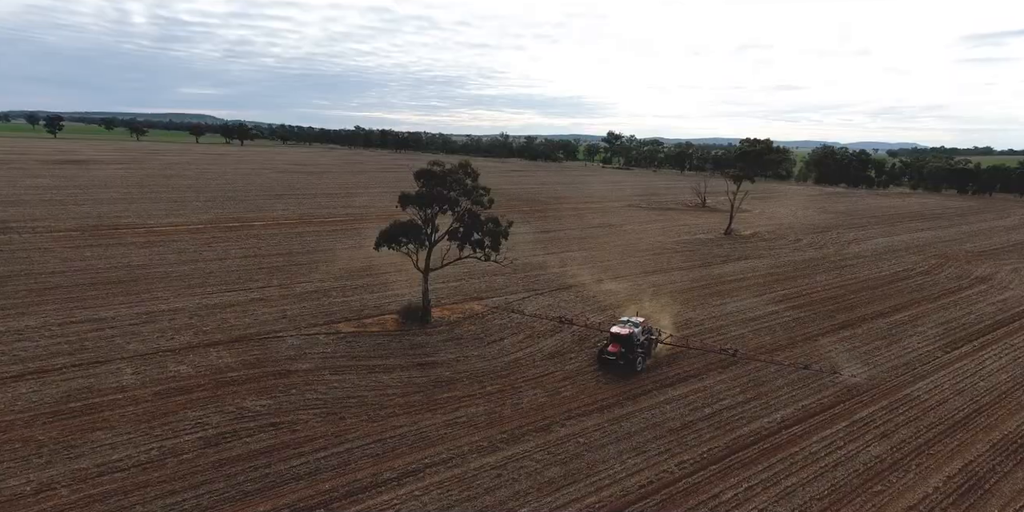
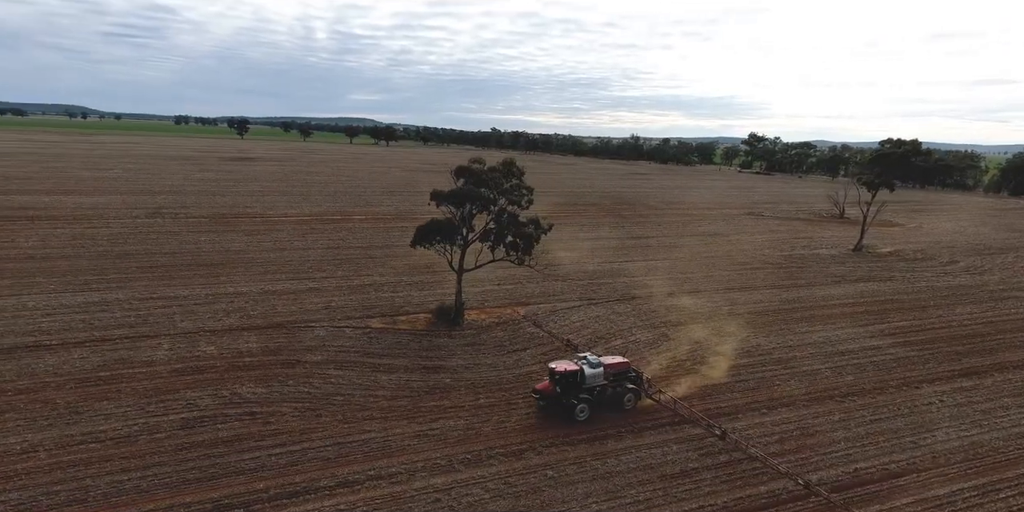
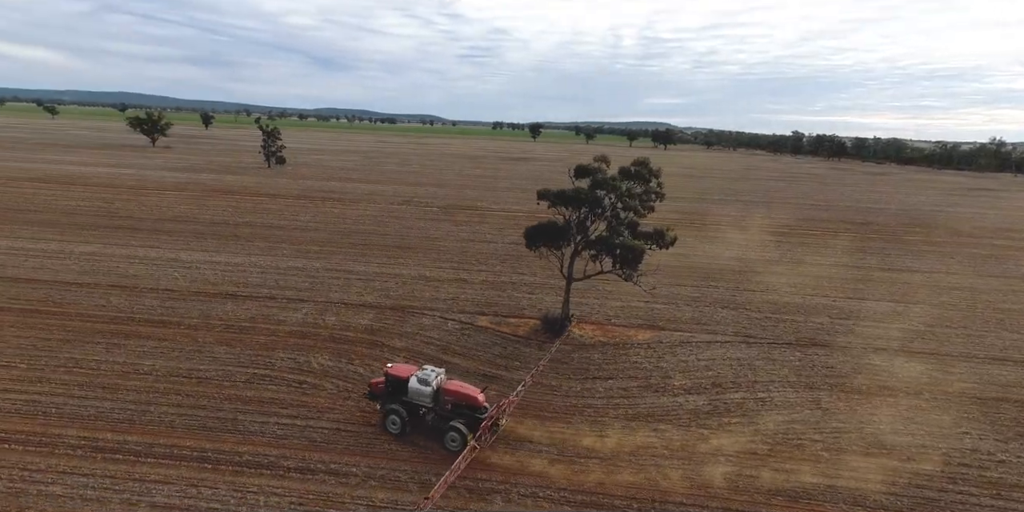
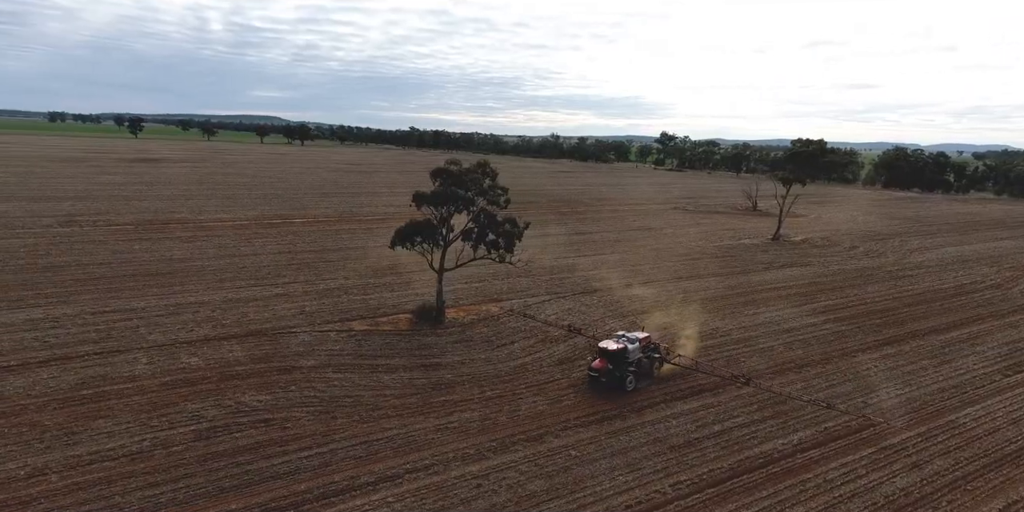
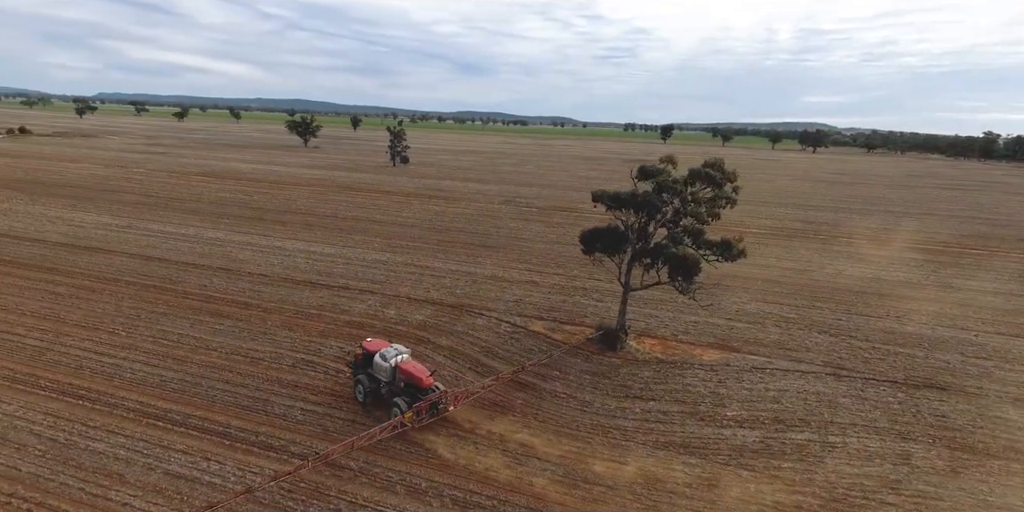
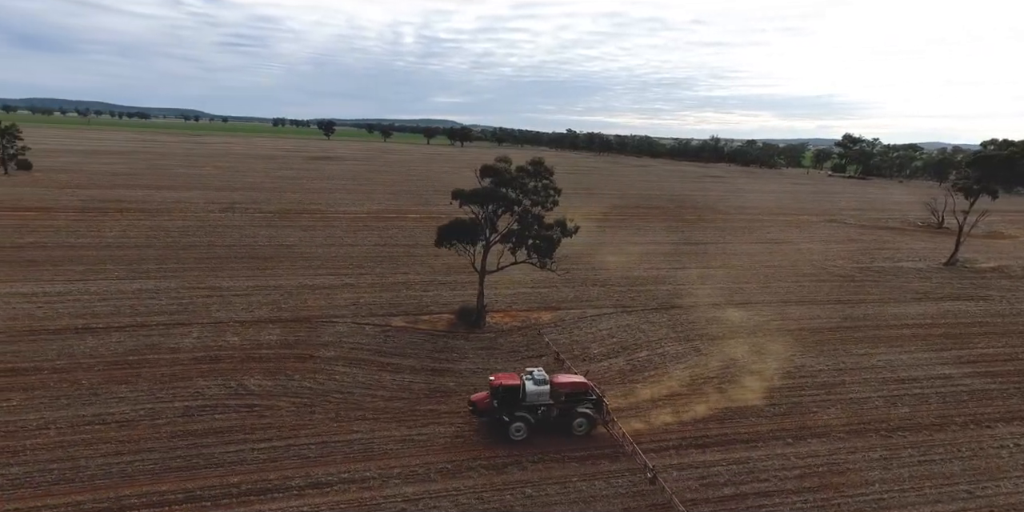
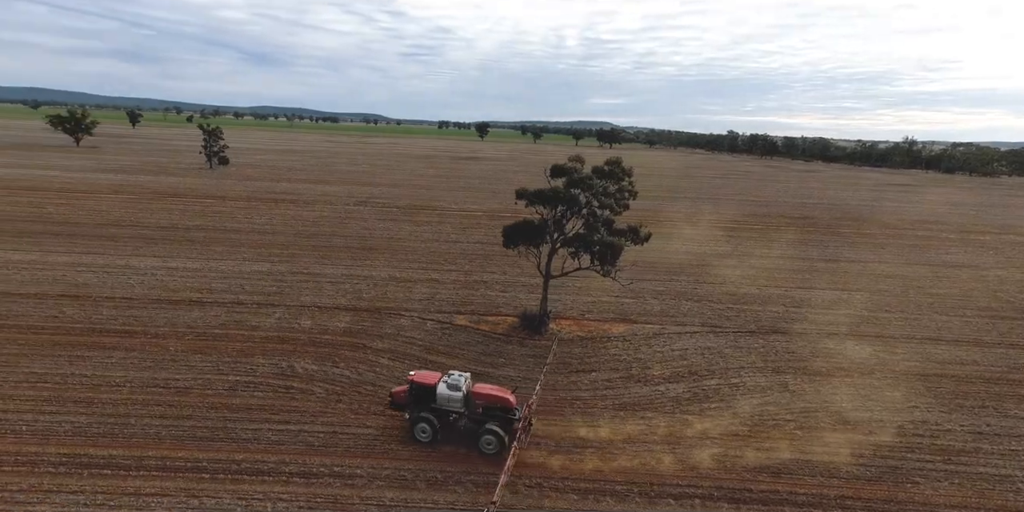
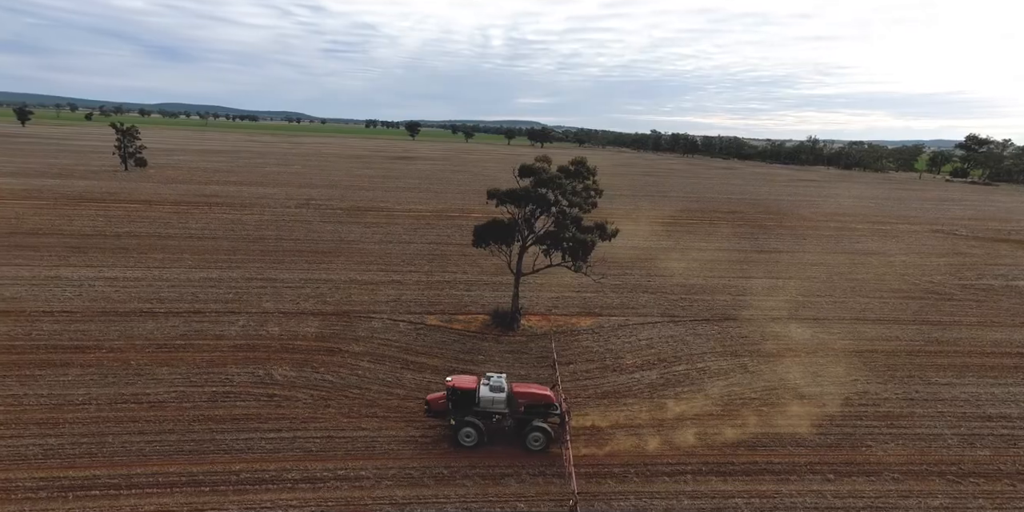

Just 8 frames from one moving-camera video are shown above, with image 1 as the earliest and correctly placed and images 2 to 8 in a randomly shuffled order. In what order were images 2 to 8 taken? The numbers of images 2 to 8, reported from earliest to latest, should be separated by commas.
4, 2, 6, 8, 7, 3, 5
